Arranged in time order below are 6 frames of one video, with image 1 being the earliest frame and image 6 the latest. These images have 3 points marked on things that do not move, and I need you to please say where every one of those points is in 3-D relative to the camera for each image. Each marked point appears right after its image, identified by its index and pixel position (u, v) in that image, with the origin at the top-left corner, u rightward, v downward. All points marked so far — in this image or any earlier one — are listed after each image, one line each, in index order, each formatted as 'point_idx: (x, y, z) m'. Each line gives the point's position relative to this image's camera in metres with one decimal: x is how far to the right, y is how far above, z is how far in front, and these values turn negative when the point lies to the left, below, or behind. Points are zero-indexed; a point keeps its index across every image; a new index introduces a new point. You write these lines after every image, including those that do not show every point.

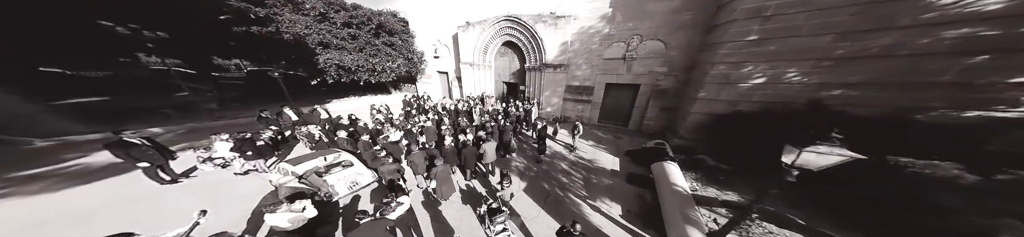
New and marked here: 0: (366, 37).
0: (-8.5, +4.8, +8.5) m
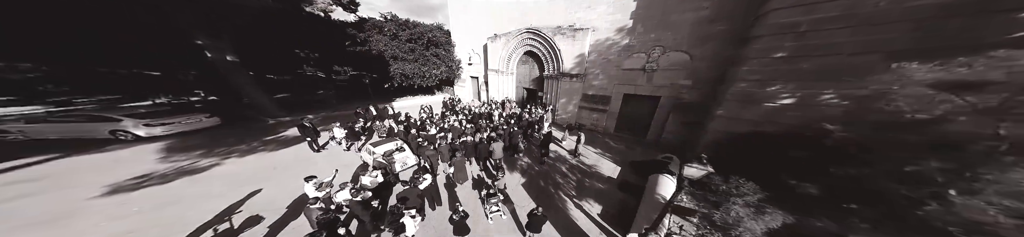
0: (-6.9, +5.1, +11.0) m
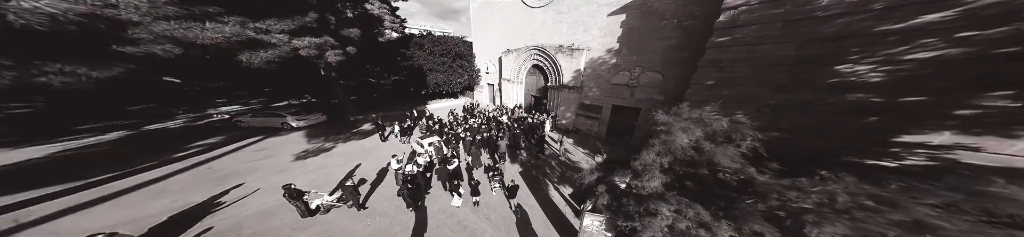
0: (-5.8, +5.1, +13.5) m
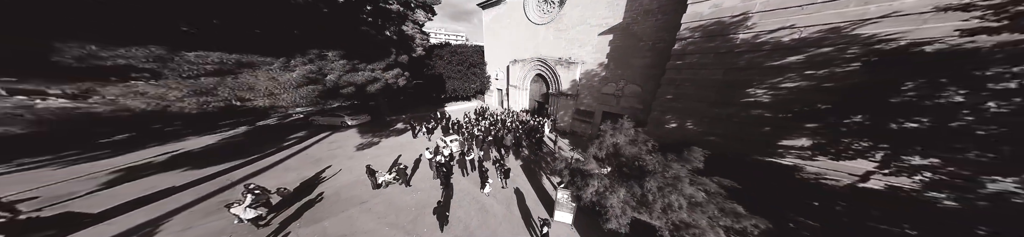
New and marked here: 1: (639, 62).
0: (-5.1, +5.0, +15.4) m
1: (+5.8, +2.6, +6.9) m
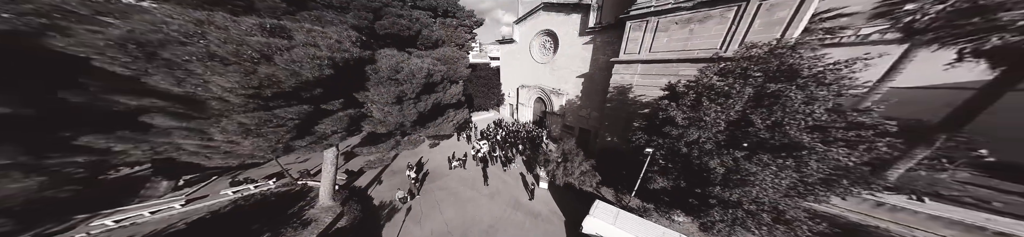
0: (-3.8, +3.8, +20.5) m
1: (+6.4, +1.6, +11.0) m
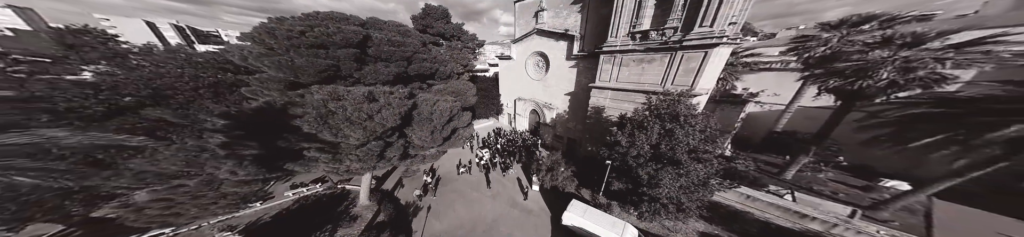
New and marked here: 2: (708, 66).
0: (-4.1, +2.5, +22.4) m
1: (+6.2, +0.6, +13.0) m
2: (+8.2, +2.2, +6.3) m
